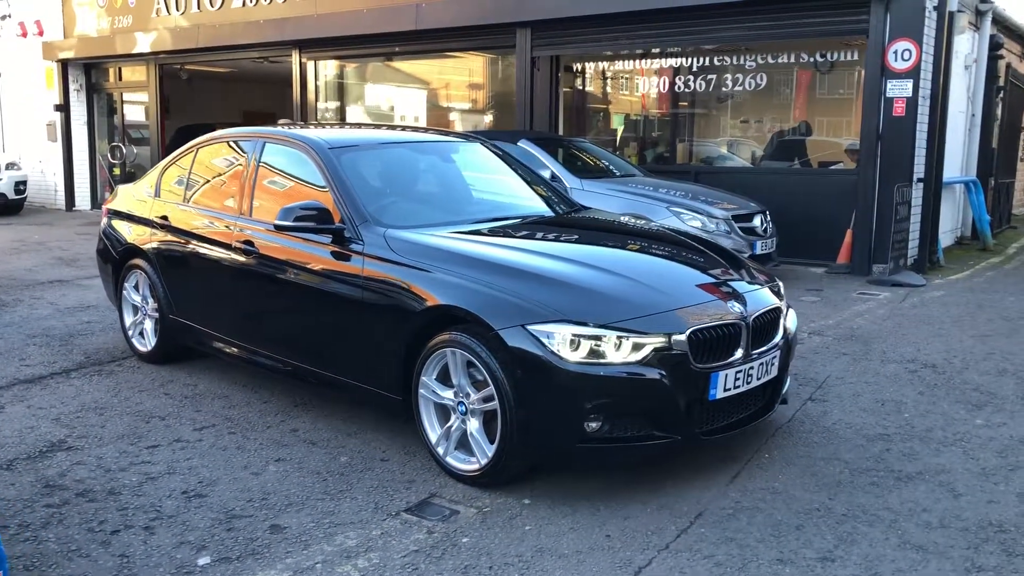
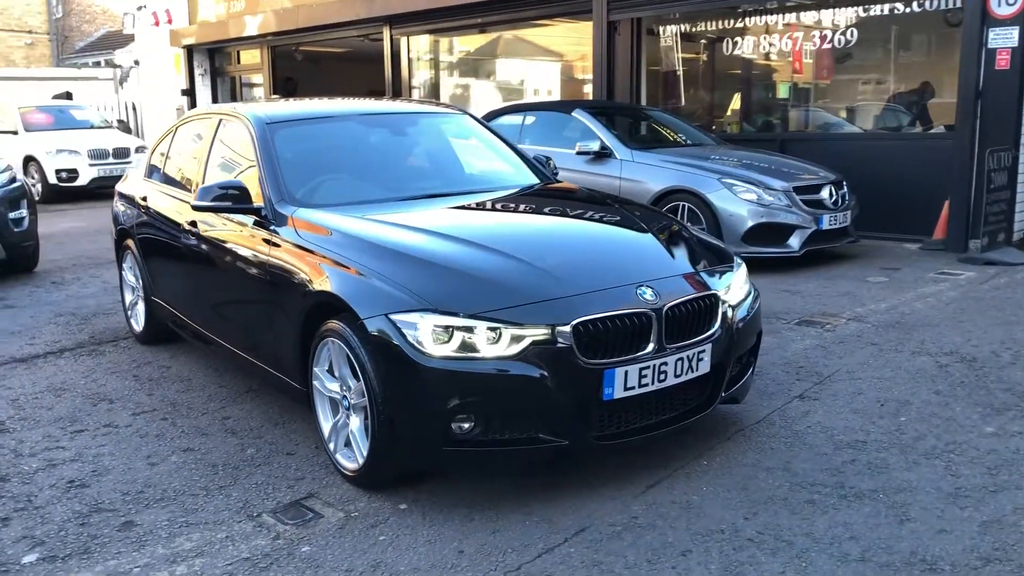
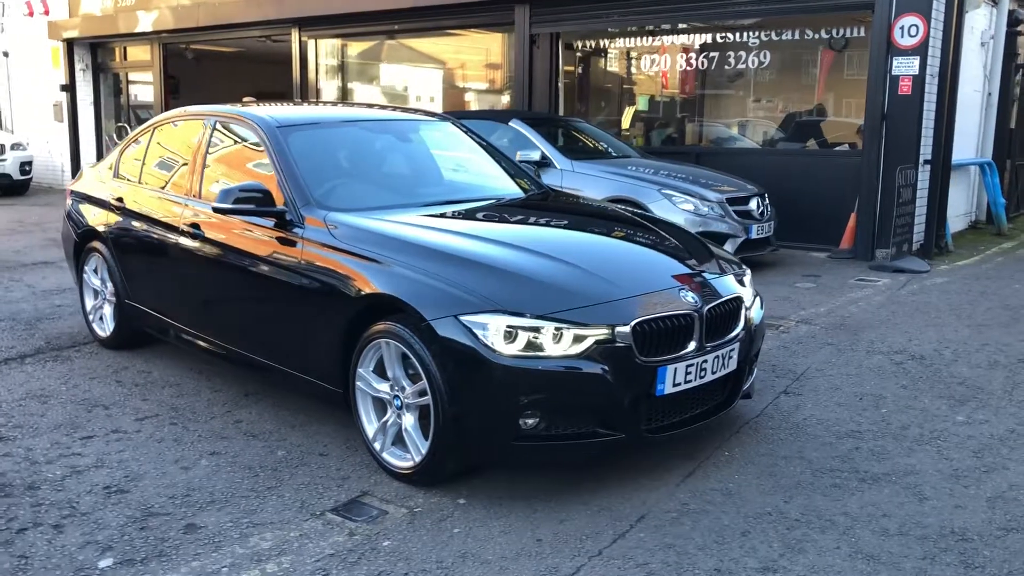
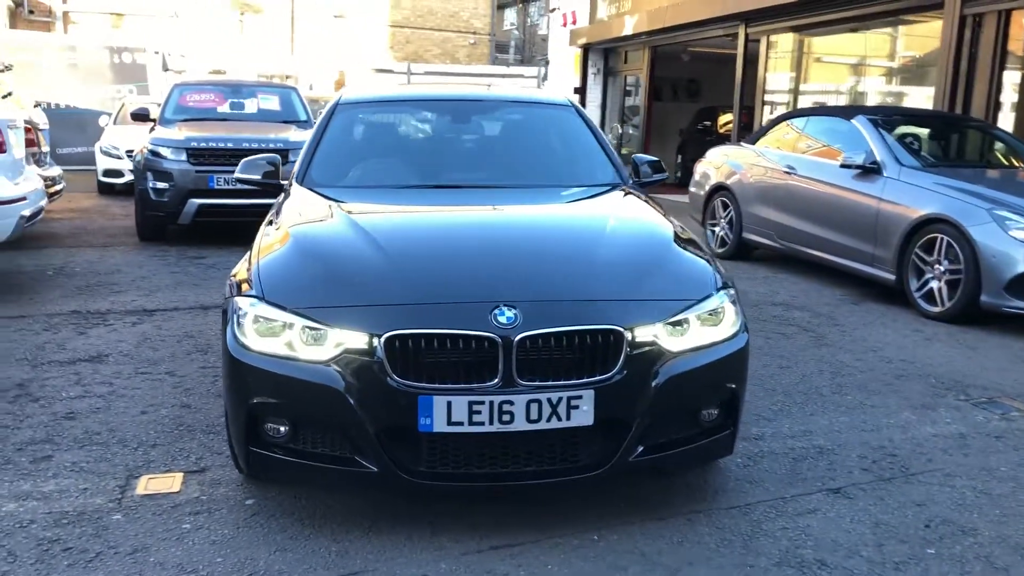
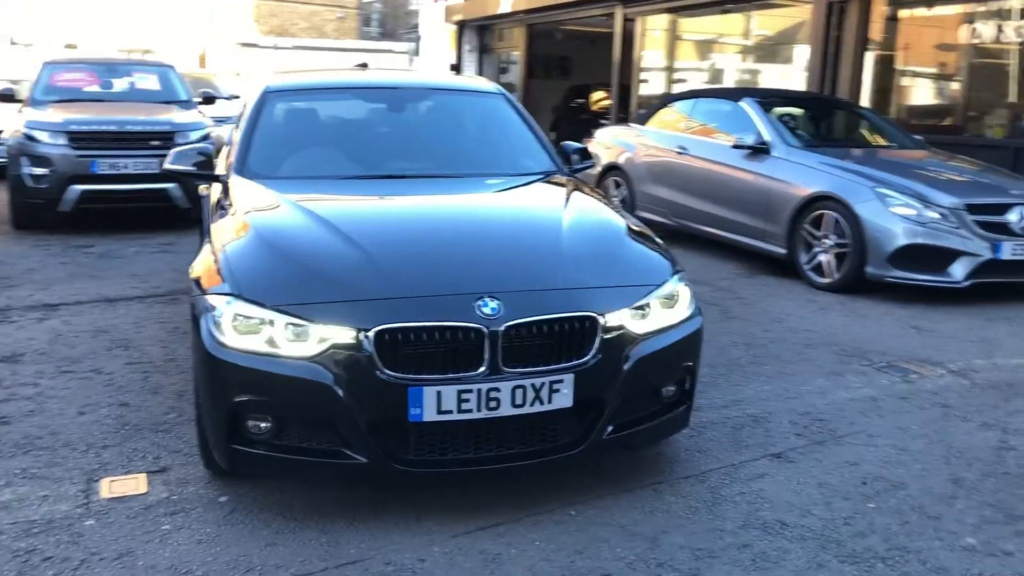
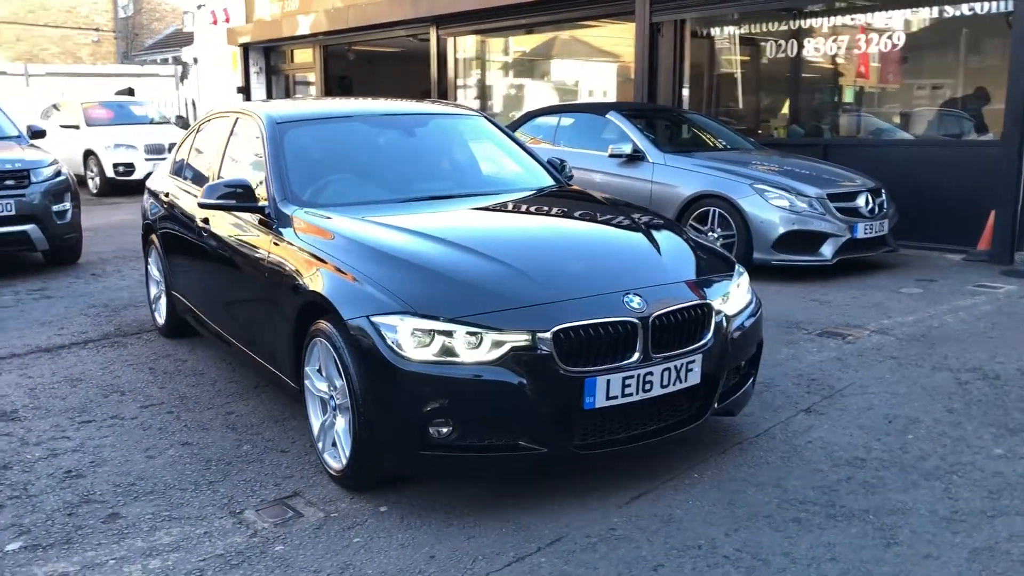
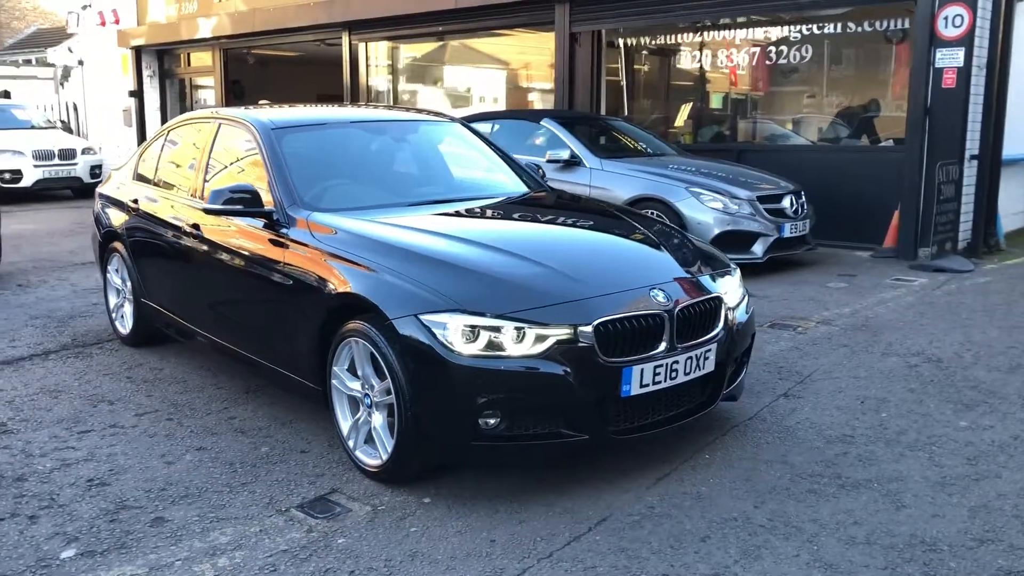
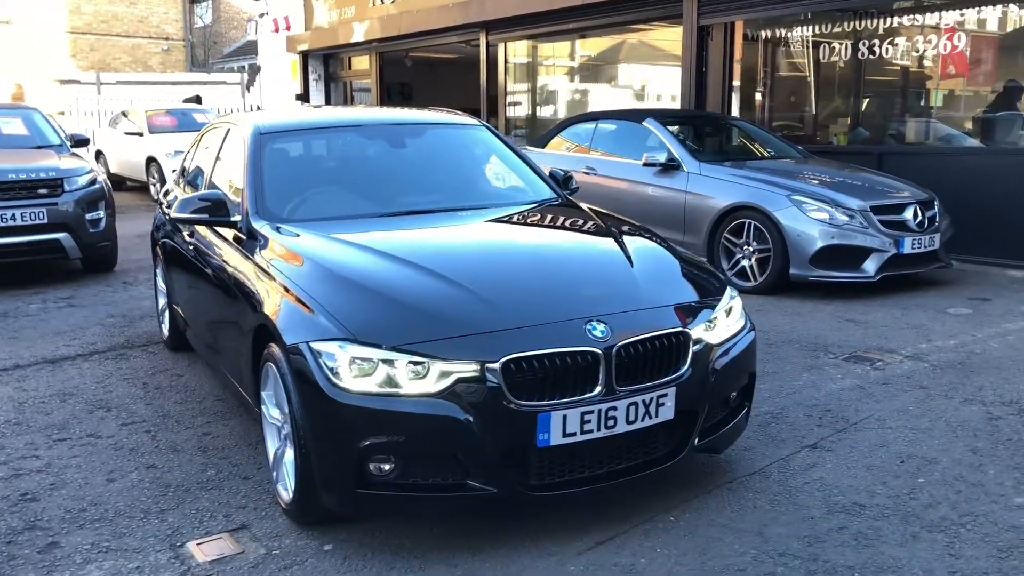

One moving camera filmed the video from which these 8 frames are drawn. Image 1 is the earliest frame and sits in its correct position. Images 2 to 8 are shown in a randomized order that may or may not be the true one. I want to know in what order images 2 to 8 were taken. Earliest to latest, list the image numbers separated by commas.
3, 7, 2, 6, 8, 5, 4
